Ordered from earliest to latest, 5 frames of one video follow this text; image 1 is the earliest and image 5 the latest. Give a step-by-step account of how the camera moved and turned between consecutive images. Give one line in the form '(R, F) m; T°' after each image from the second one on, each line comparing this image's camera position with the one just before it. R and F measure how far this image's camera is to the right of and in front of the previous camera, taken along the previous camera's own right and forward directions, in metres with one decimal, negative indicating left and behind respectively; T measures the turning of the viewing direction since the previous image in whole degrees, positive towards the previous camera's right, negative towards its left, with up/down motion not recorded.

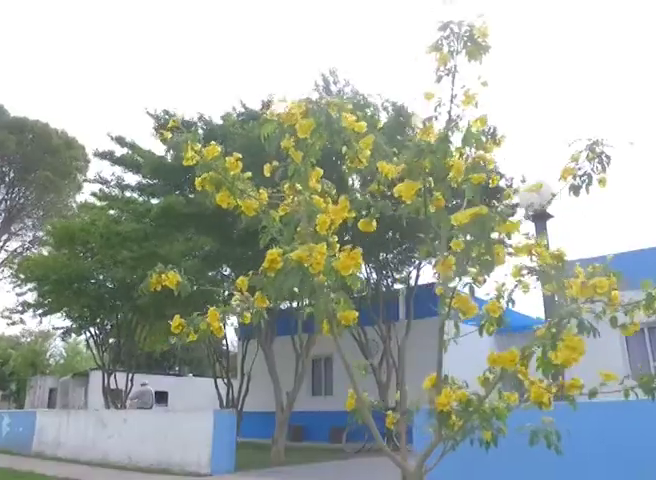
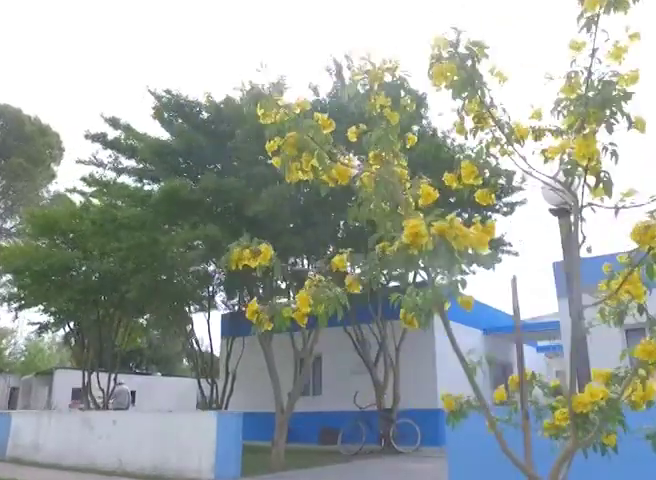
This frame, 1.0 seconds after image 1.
(-1.0, +0.8) m; +3°
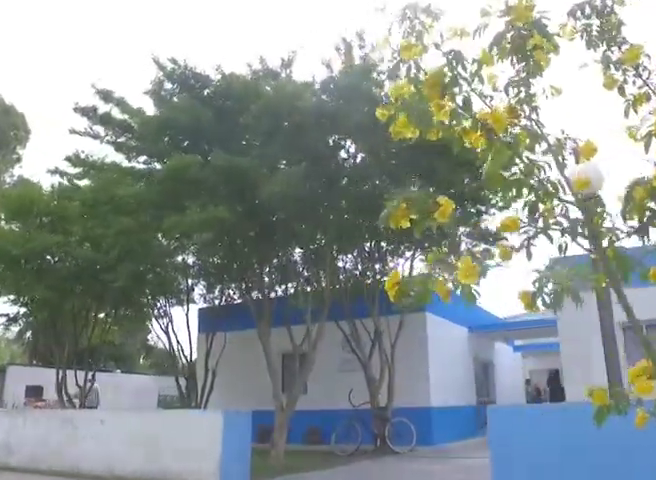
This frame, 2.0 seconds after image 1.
(-1.1, +0.8) m; +4°
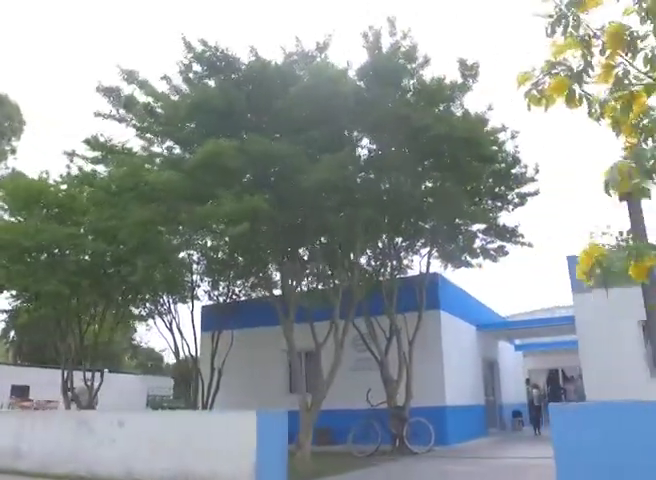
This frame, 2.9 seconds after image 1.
(-0.7, +0.5) m; +1°
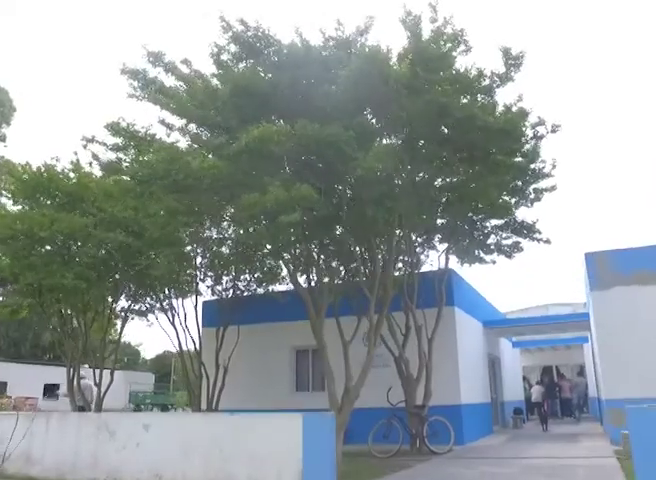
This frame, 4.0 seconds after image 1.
(+1.0, +0.2) m; -5°
